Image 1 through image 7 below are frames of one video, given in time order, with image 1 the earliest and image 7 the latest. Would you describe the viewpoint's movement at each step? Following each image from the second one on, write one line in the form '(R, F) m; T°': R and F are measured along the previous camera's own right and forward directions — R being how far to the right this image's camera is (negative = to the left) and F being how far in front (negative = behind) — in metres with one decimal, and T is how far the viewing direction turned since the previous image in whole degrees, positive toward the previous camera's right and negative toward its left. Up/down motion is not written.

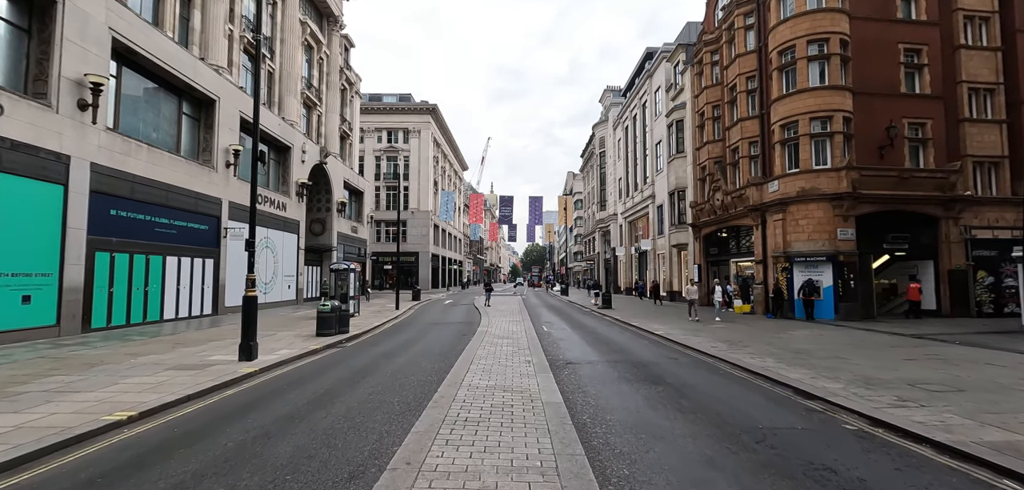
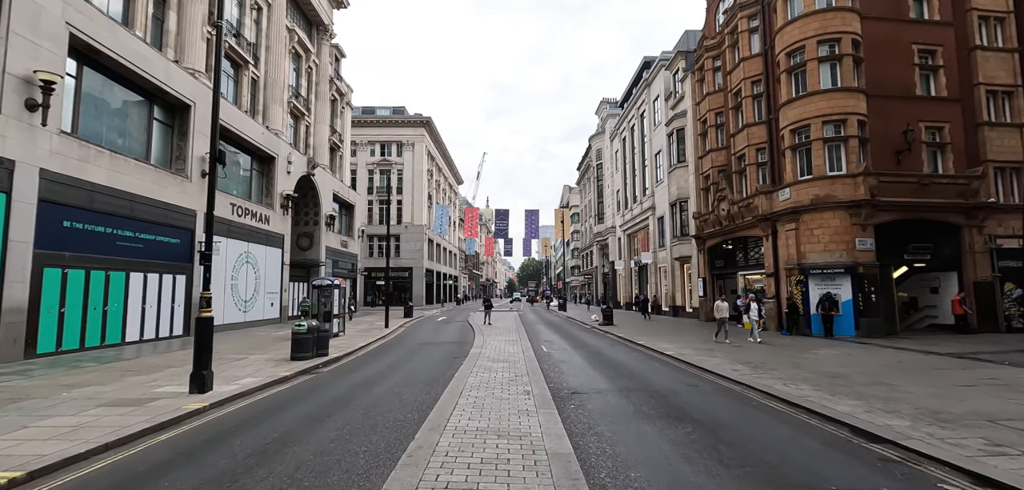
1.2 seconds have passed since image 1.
(0.0, +1.4) m; 0°
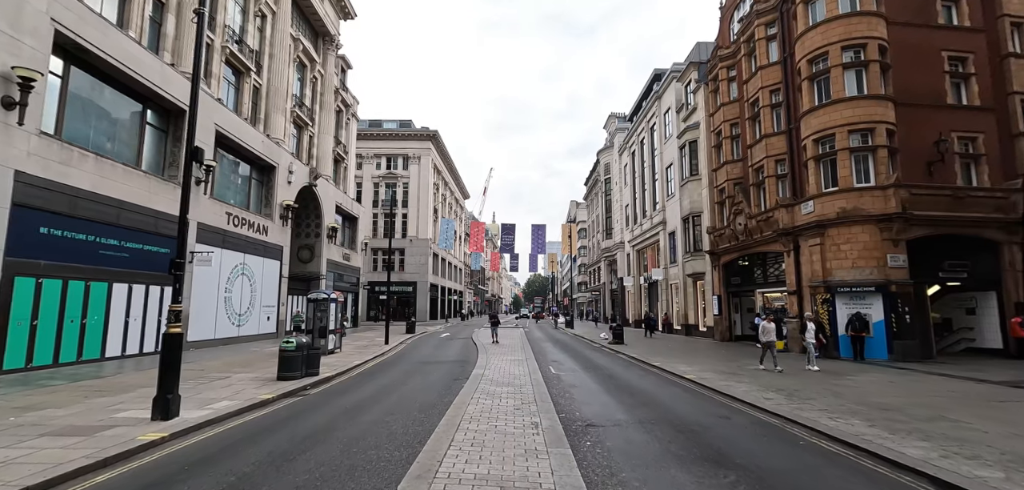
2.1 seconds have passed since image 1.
(0.0, +1.0) m; -1°
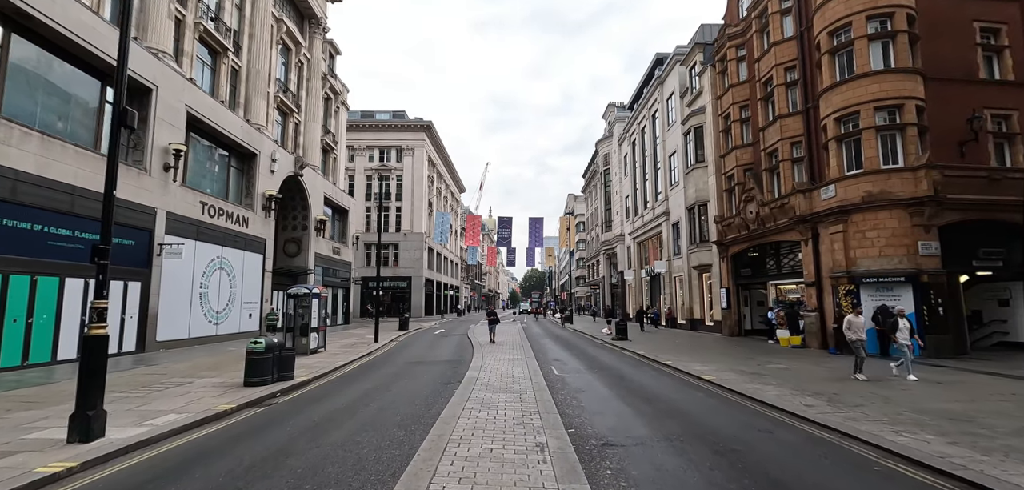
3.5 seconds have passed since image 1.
(0.0, +1.5) m; 0°
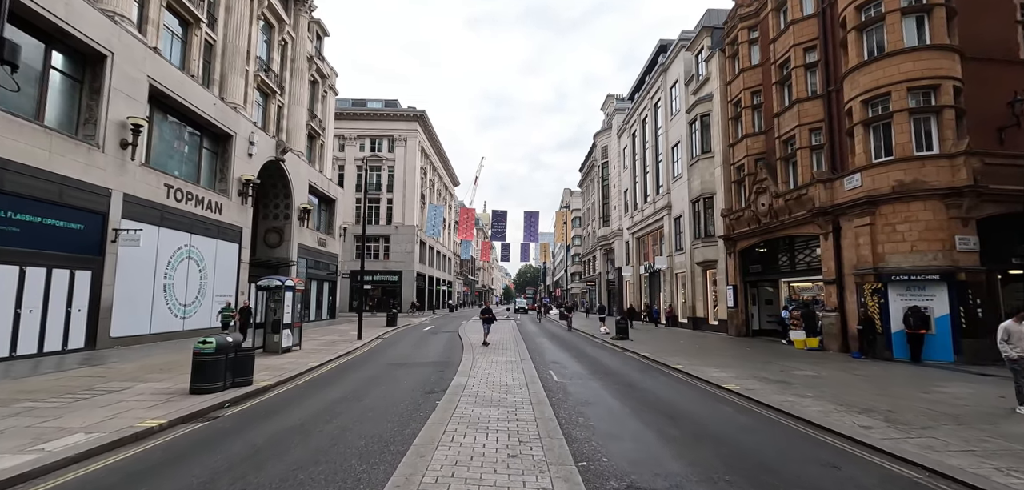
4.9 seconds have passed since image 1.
(0.0, +1.6) m; +1°
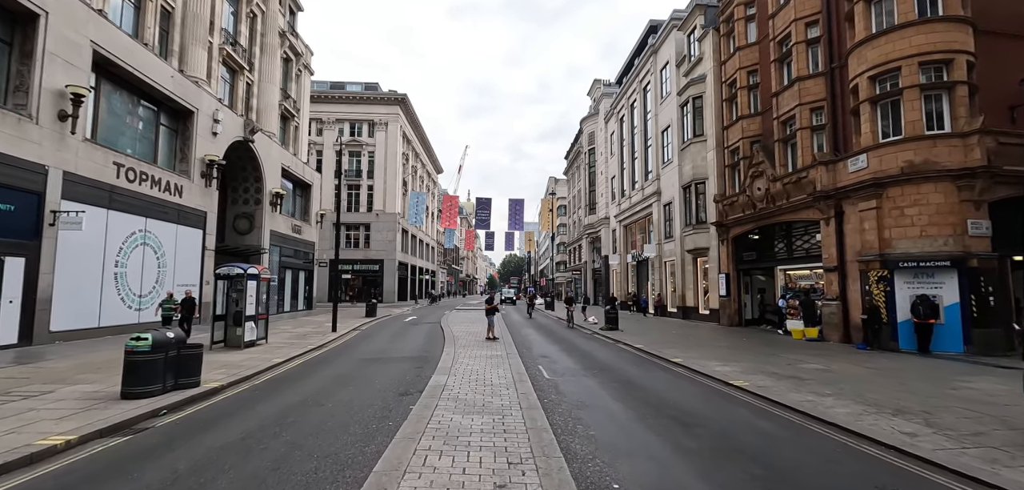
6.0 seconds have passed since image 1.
(0.0, +1.2) m; +2°
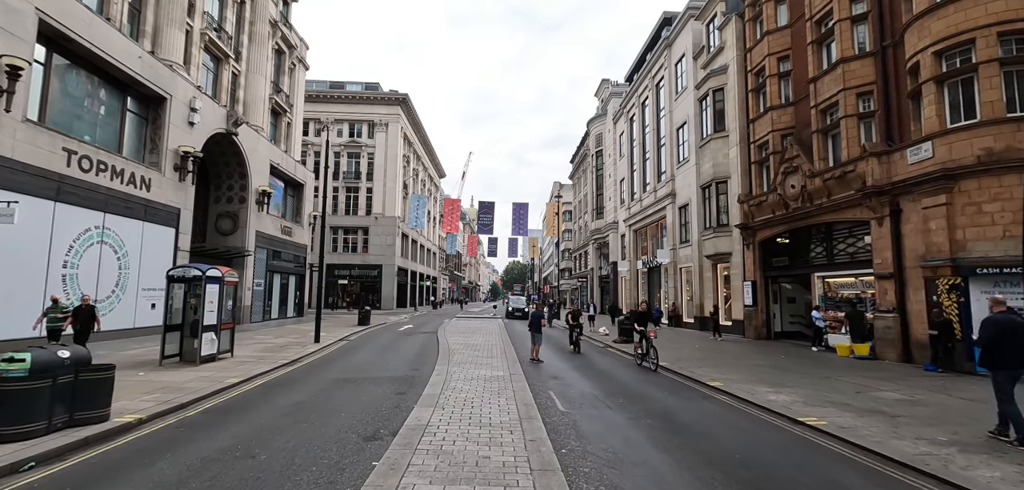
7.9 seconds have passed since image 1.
(0.0, +2.1) m; 0°
